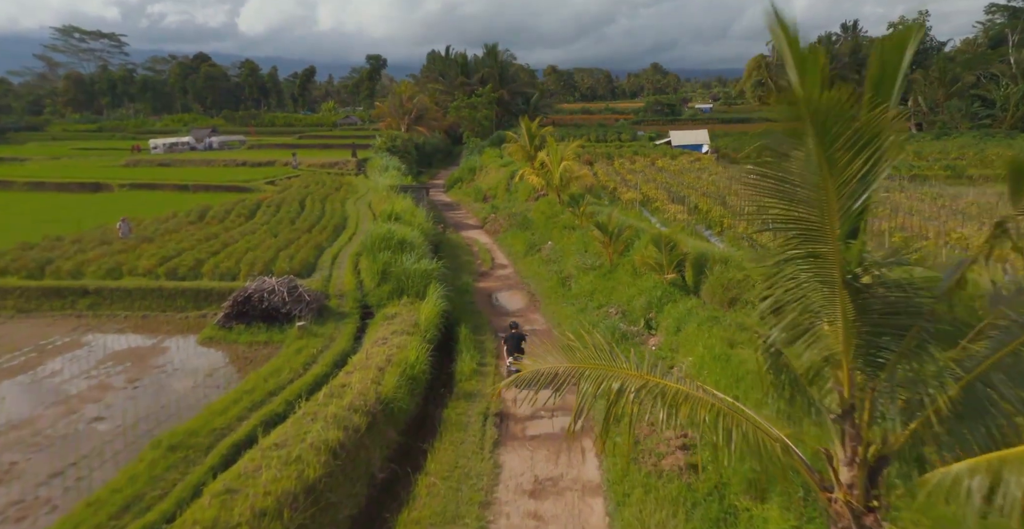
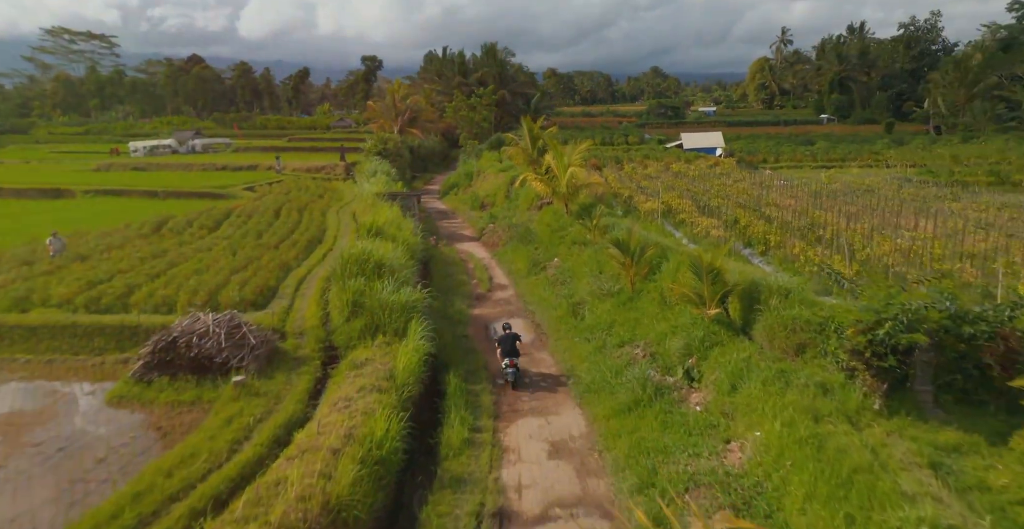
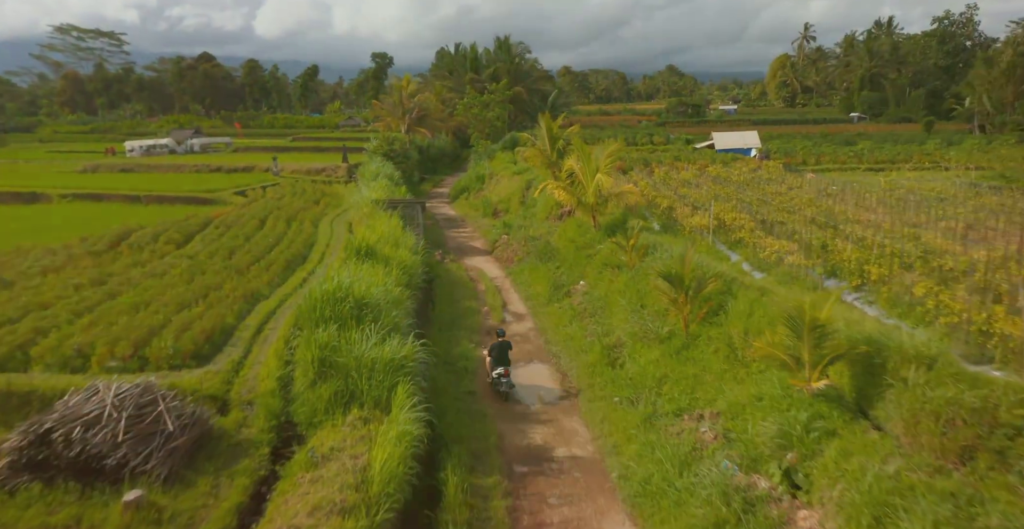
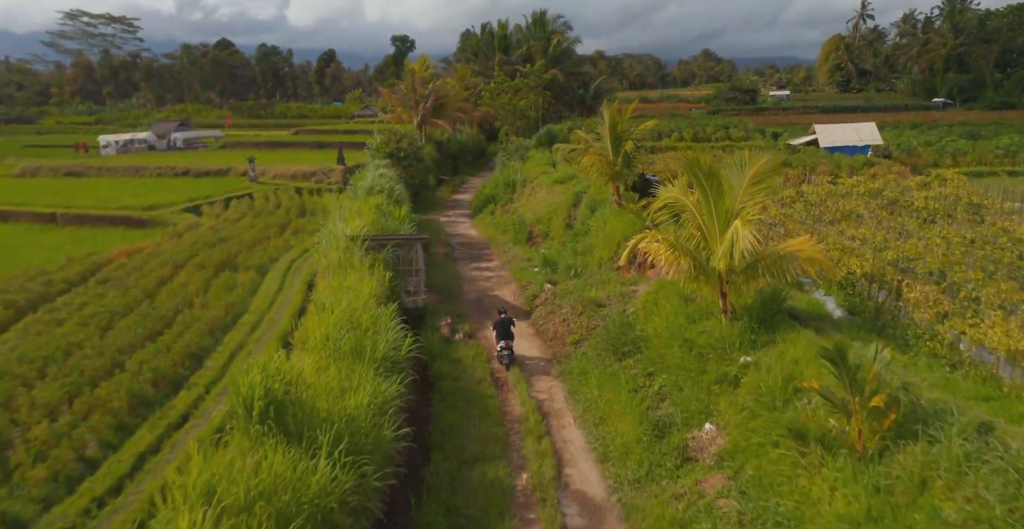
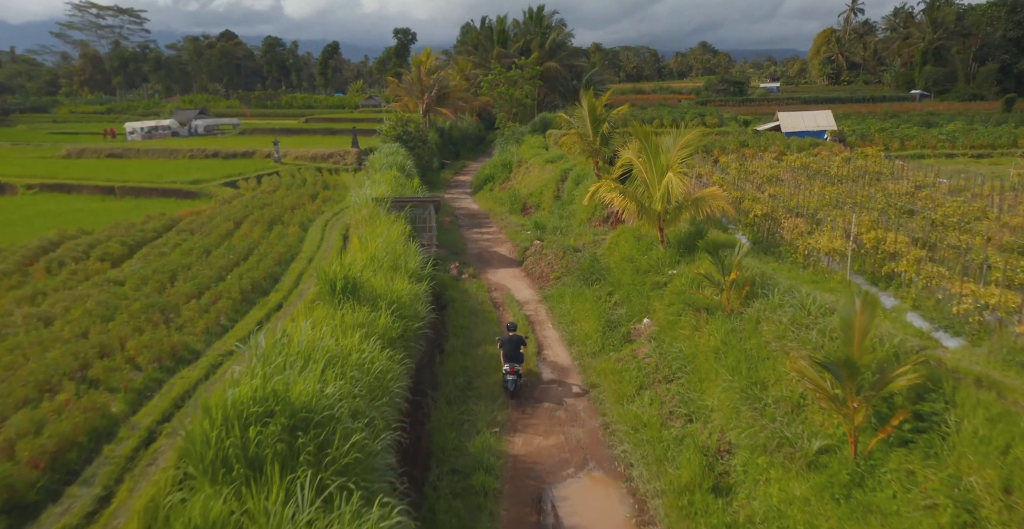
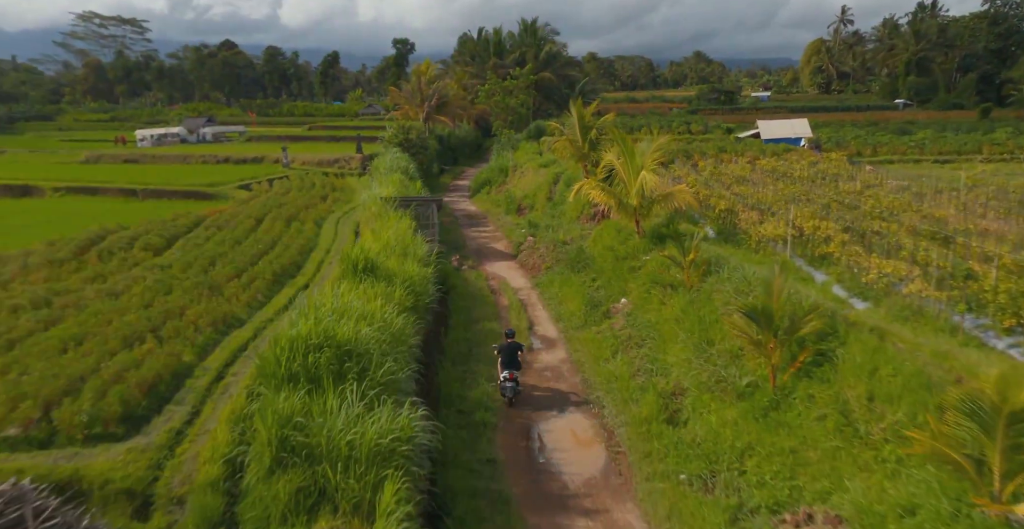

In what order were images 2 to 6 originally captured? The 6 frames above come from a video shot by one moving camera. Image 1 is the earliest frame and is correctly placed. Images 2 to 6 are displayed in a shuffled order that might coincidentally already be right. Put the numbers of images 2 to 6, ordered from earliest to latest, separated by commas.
2, 3, 6, 5, 4
